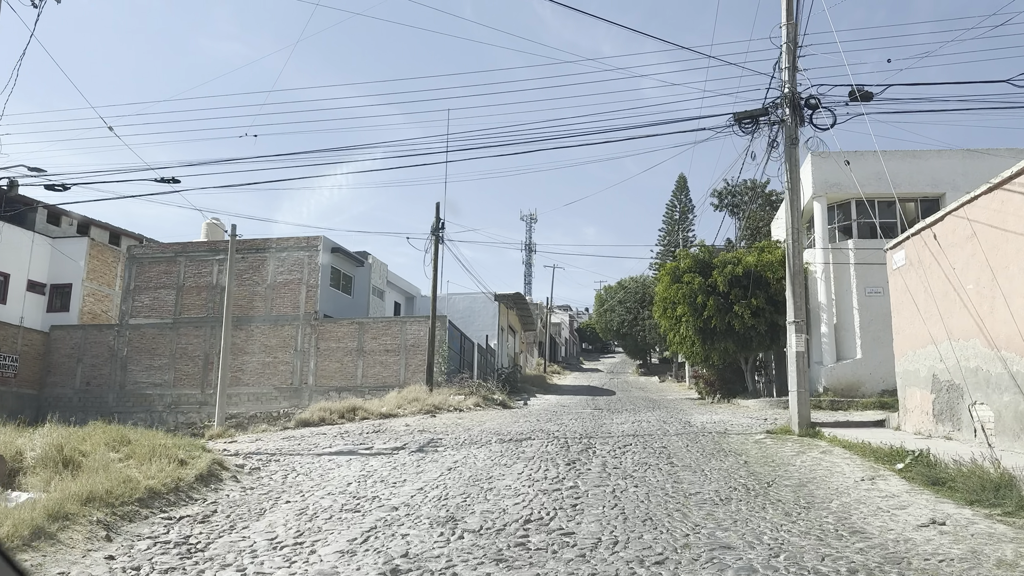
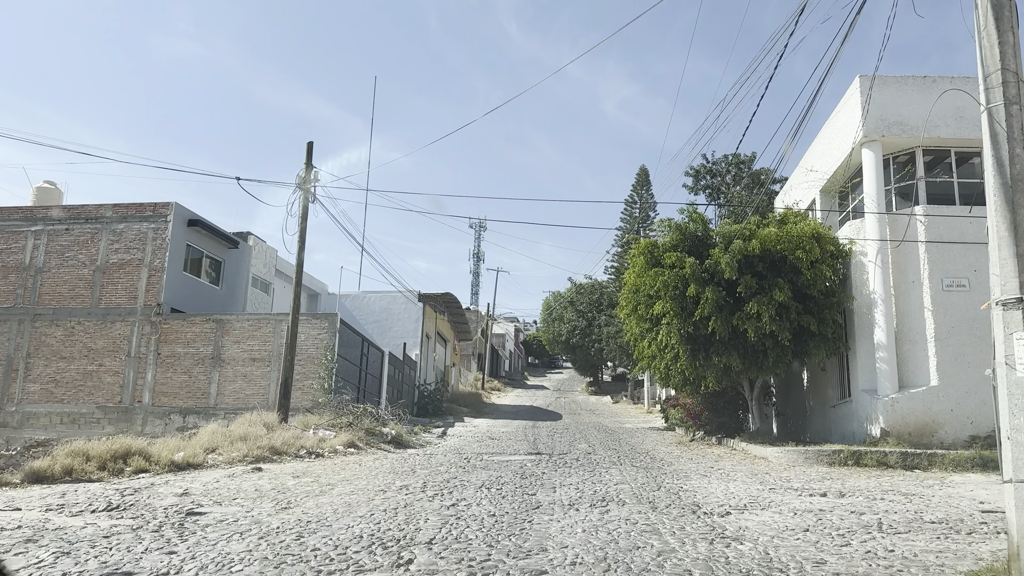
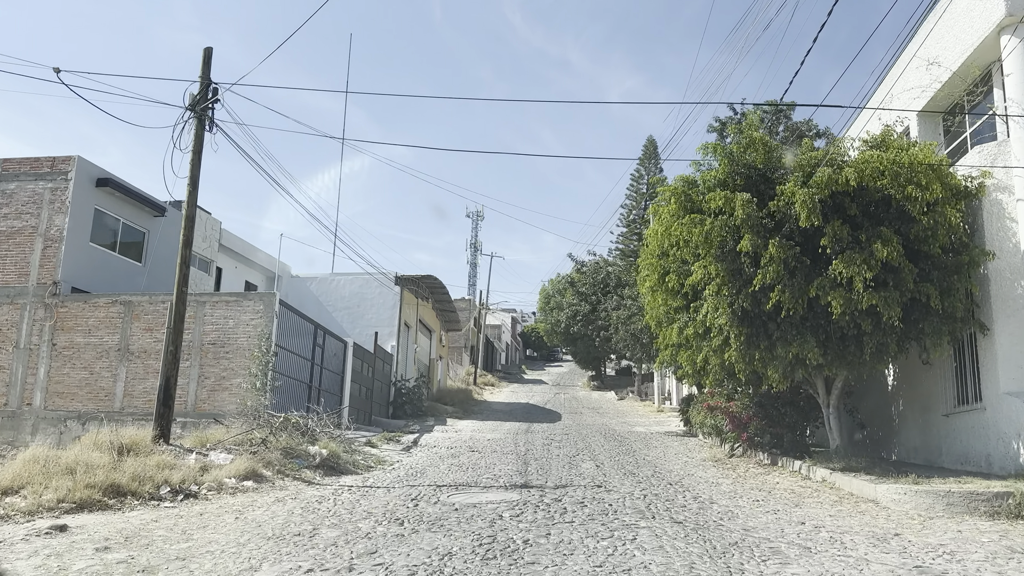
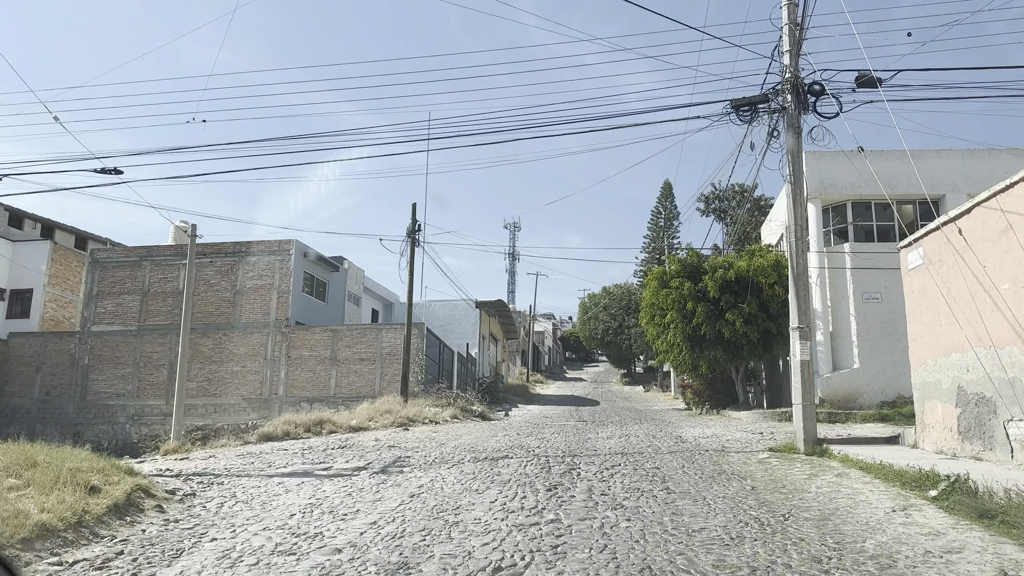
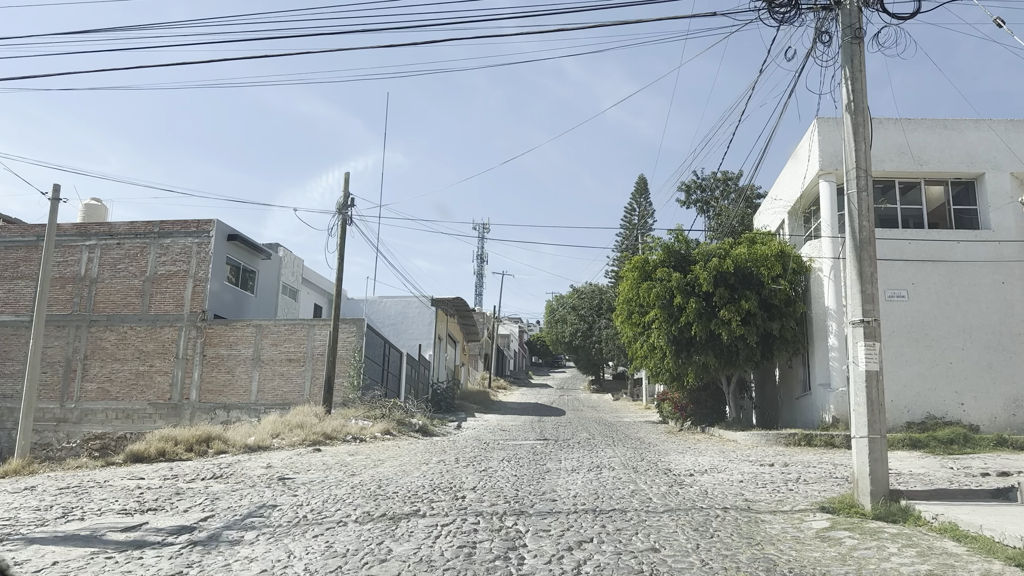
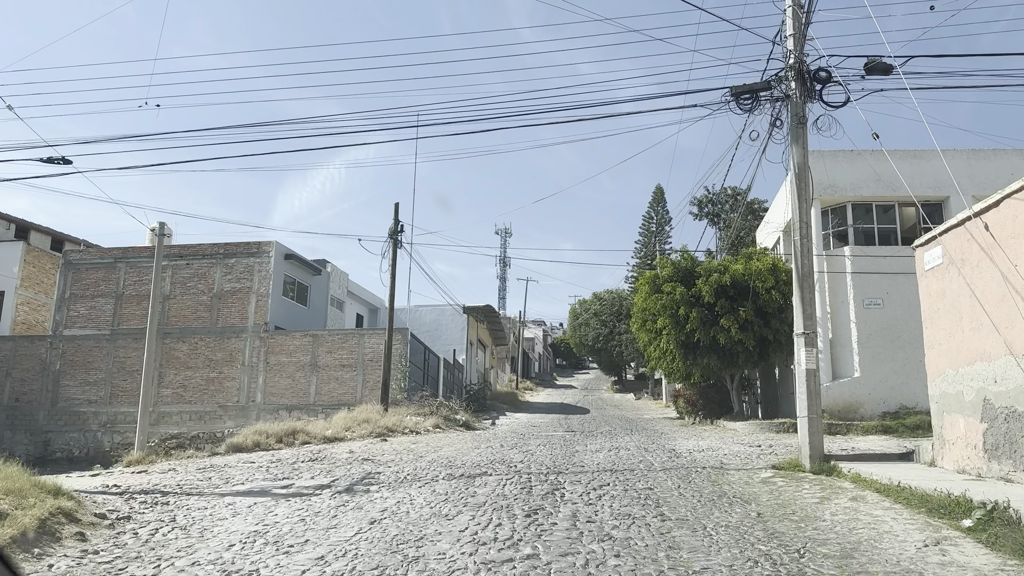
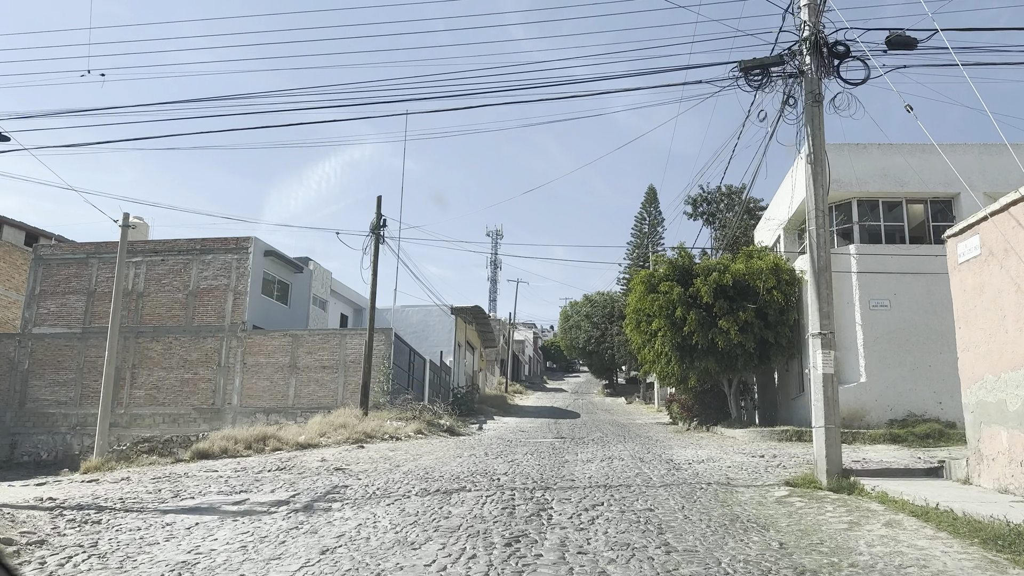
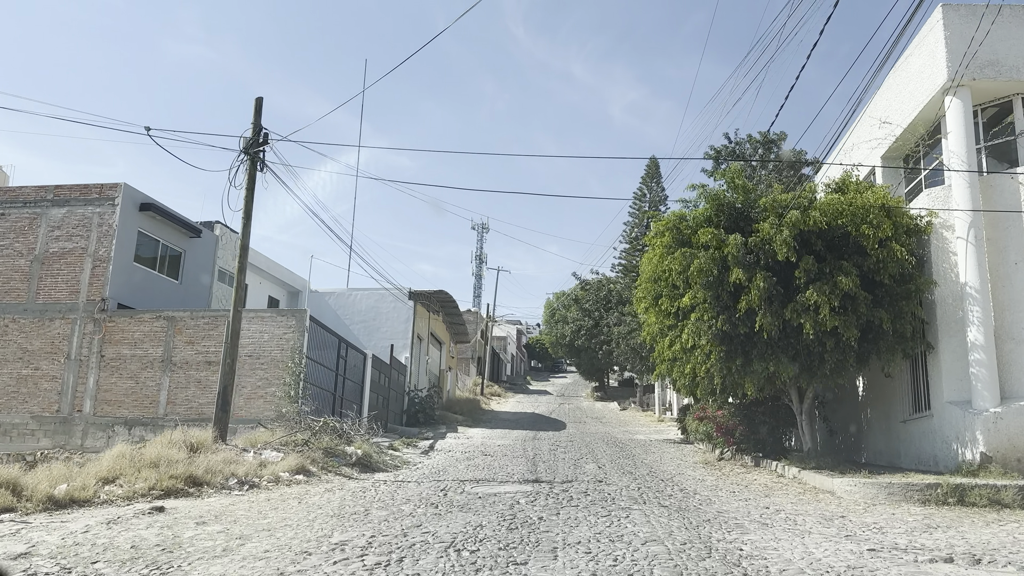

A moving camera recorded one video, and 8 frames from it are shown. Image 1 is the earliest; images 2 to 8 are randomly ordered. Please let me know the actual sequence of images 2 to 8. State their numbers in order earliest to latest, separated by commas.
4, 6, 7, 5, 2, 8, 3
